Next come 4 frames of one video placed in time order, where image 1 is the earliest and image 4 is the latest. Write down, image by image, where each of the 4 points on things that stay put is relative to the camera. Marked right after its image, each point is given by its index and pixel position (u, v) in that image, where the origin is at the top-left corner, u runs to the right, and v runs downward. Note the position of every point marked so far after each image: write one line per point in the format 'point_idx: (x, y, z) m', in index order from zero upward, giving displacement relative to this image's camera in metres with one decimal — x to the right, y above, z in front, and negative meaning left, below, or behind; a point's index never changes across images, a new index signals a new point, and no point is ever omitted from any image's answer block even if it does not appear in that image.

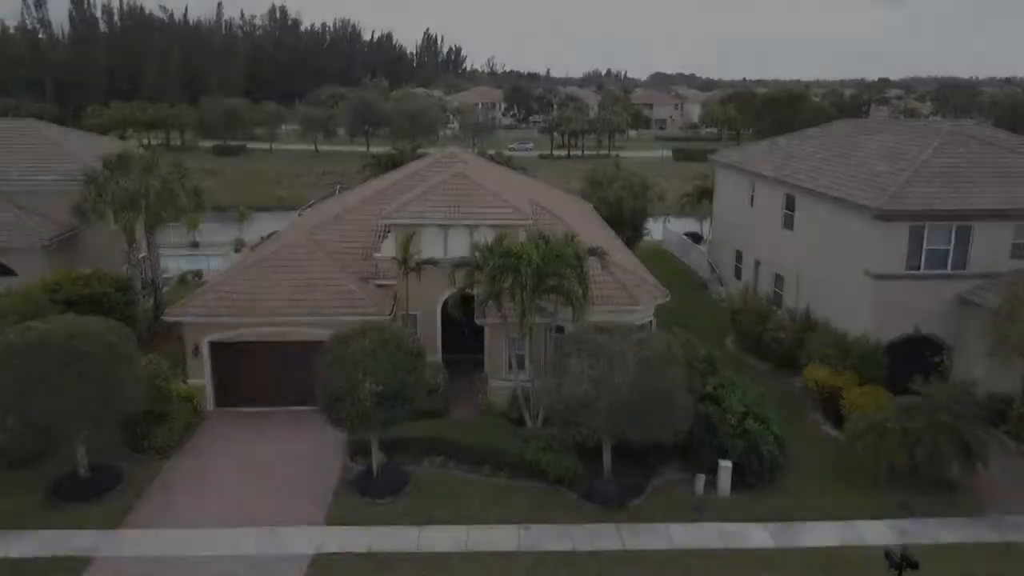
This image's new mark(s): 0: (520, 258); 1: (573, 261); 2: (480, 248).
0: (+0.3, +0.9, +18.6) m
1: (+1.9, +0.8, +18.8) m
2: (-1.0, +1.3, +19.5) m
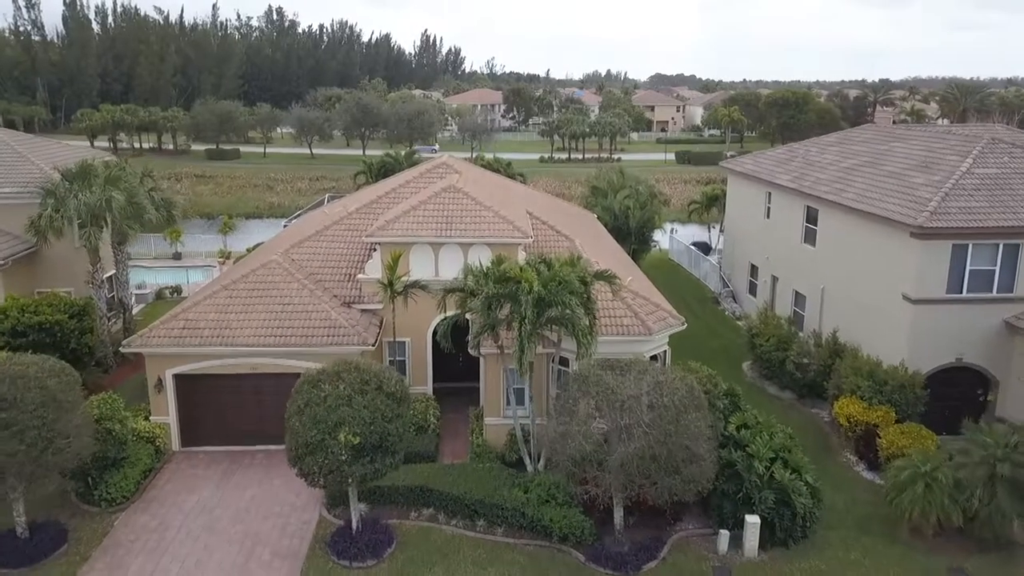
0: (+0.2, +0.1, +16.5) m
1: (+1.8, 0.0, +16.6) m
2: (-1.0, +0.5, +17.3) m
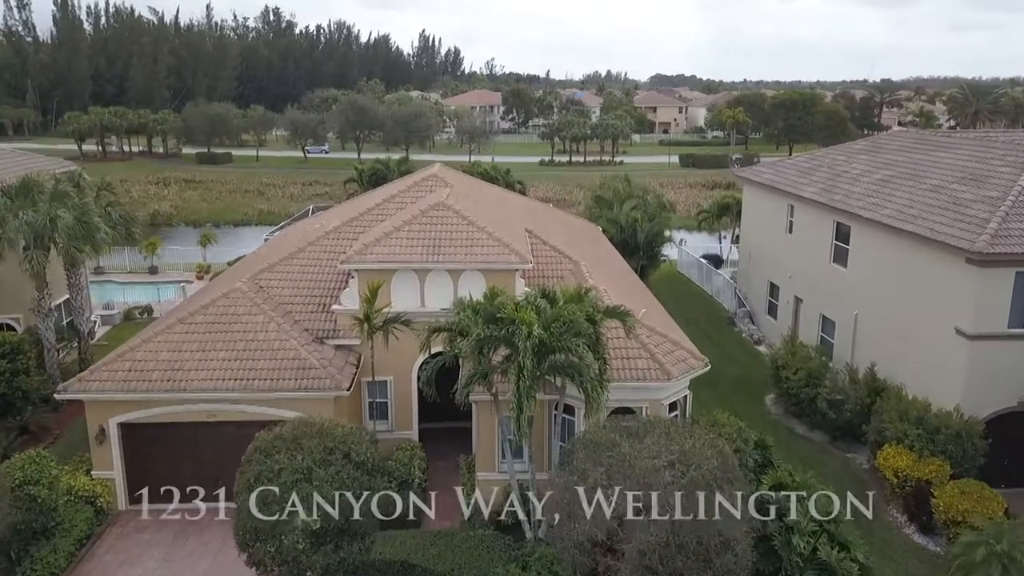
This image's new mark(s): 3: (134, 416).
0: (+0.1, -0.8, +13.9) m
1: (+1.7, -0.9, +14.1) m
2: (-1.1, -0.5, +14.7) m
3: (-10.1, -3.4, +16.8) m
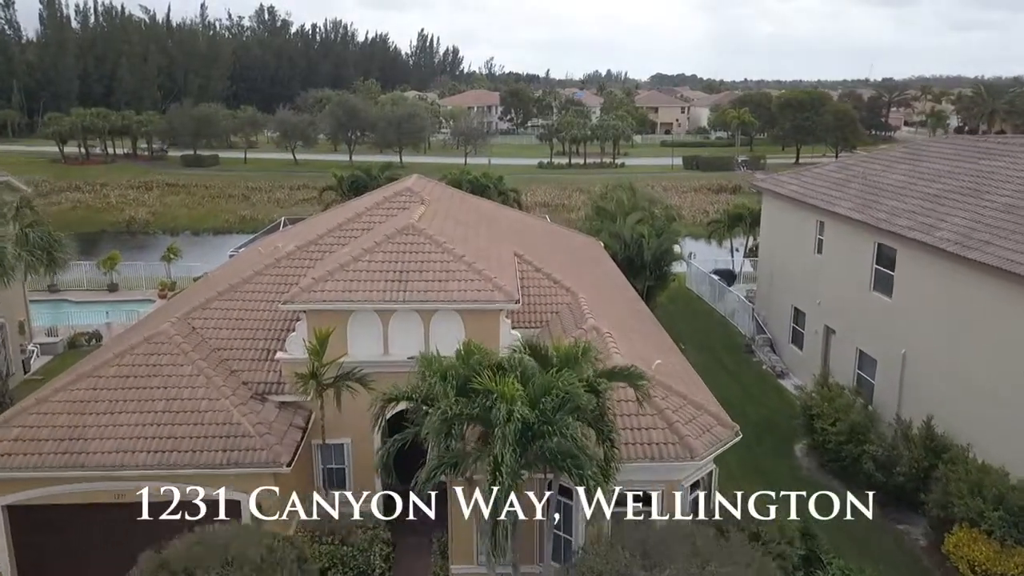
0: (-0.3, -1.9, +10.5) m
1: (+1.3, -2.0, +10.7) m
2: (-1.5, -1.5, +11.4) m
3: (-10.5, -4.5, +13.5) m
